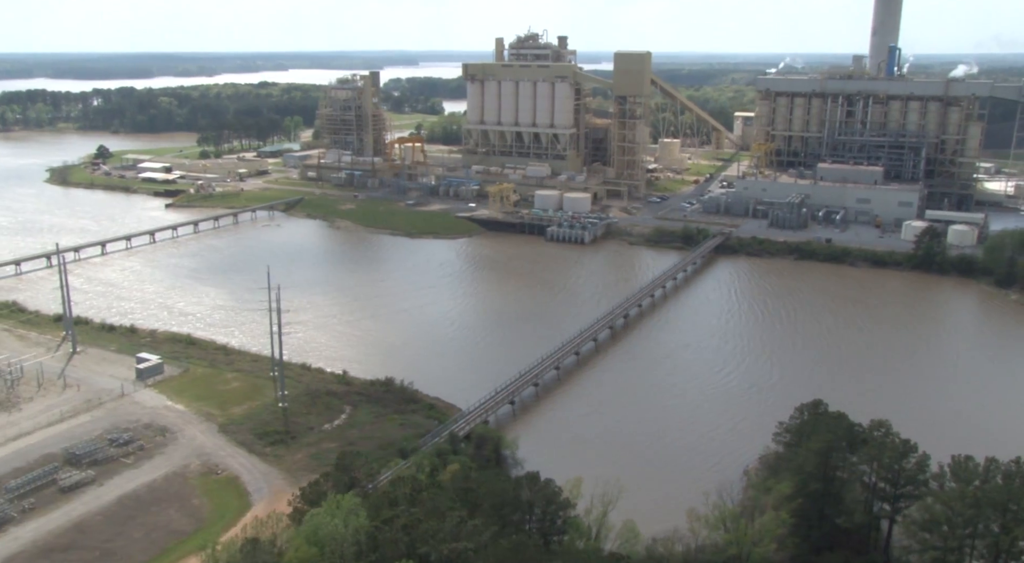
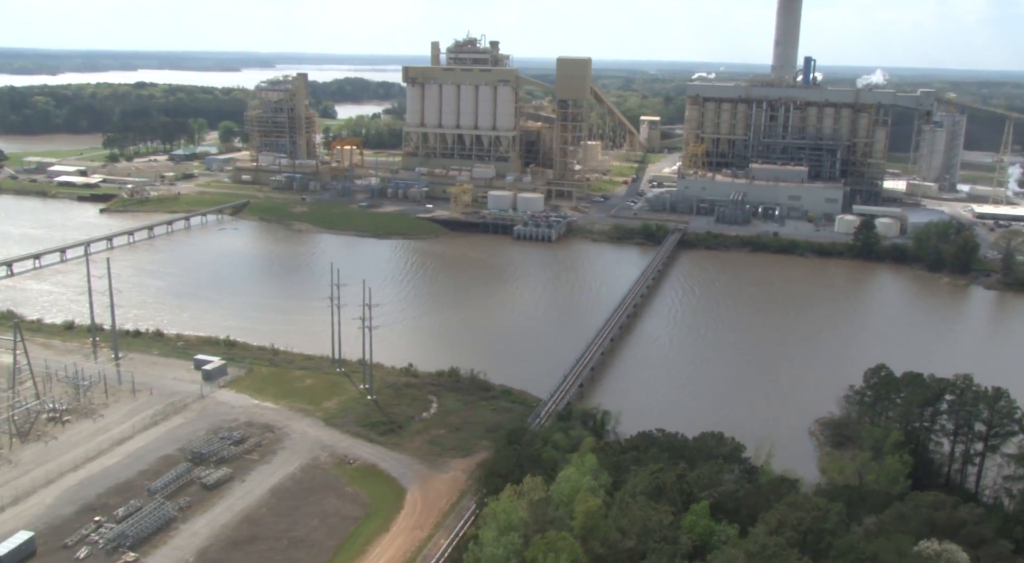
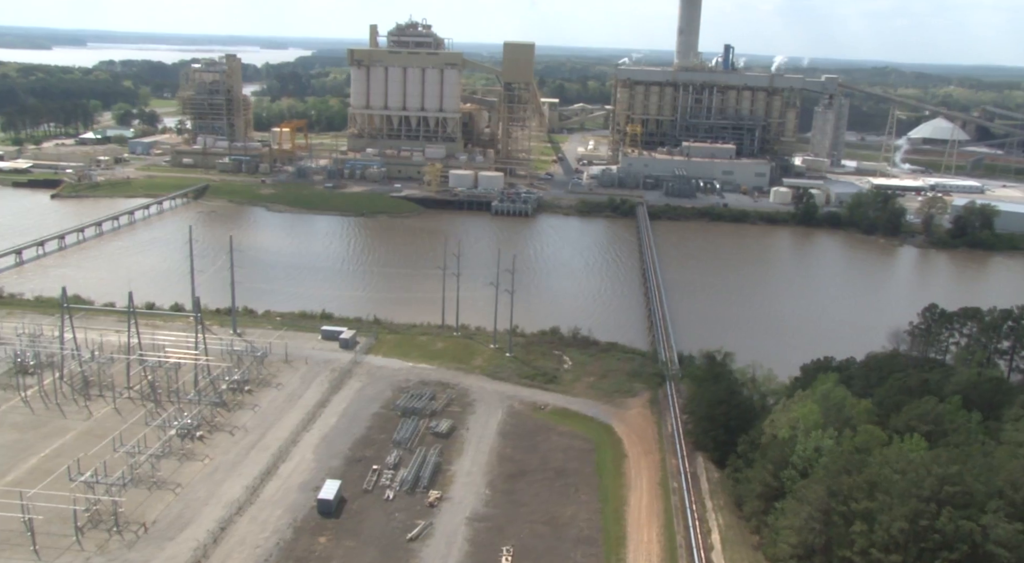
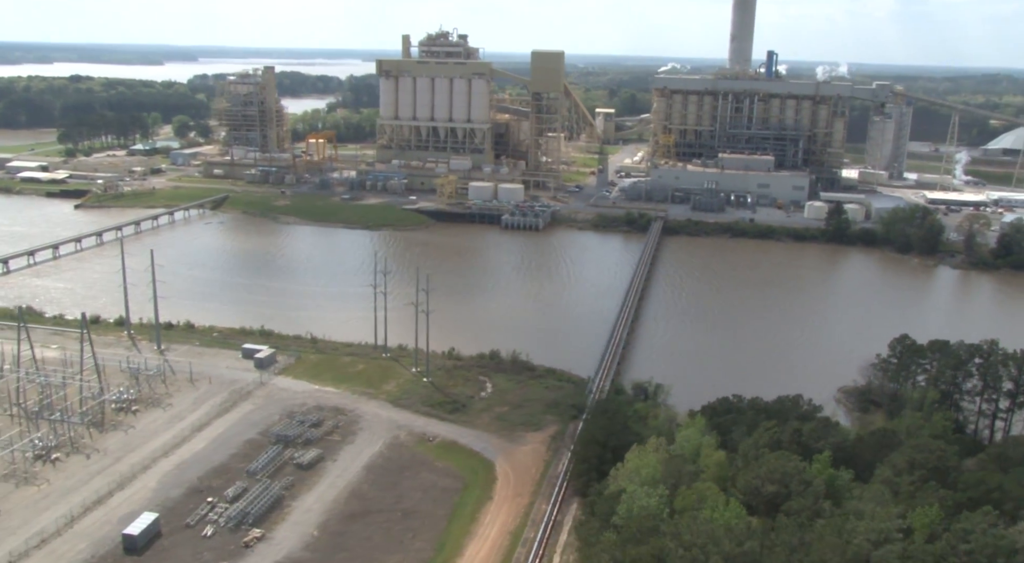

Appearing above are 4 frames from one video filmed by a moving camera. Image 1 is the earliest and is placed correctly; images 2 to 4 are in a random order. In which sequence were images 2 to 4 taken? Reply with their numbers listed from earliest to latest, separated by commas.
2, 4, 3
